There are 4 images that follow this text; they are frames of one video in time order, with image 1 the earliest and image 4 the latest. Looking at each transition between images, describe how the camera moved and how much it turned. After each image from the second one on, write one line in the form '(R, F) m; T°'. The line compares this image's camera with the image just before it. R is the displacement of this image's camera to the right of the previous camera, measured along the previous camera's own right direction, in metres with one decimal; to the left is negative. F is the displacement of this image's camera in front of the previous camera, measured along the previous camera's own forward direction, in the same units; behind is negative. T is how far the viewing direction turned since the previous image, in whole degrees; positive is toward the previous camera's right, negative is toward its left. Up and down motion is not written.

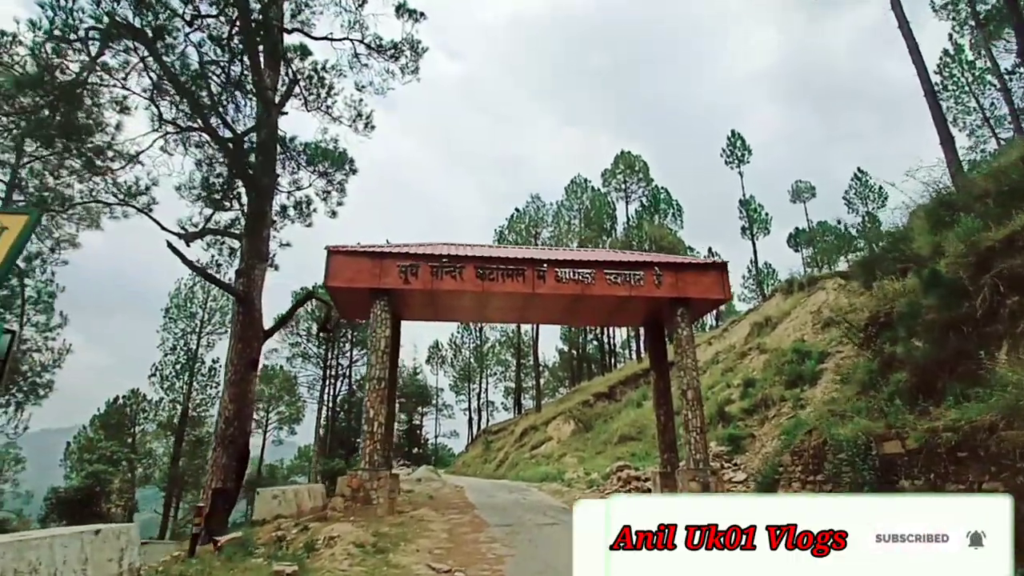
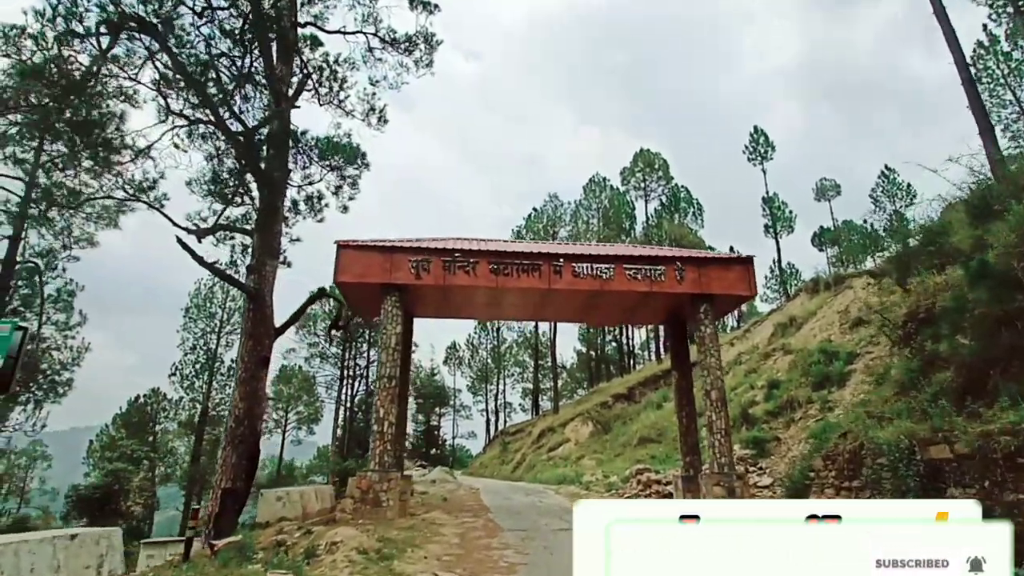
(+0.1, +0.4) m; -2°
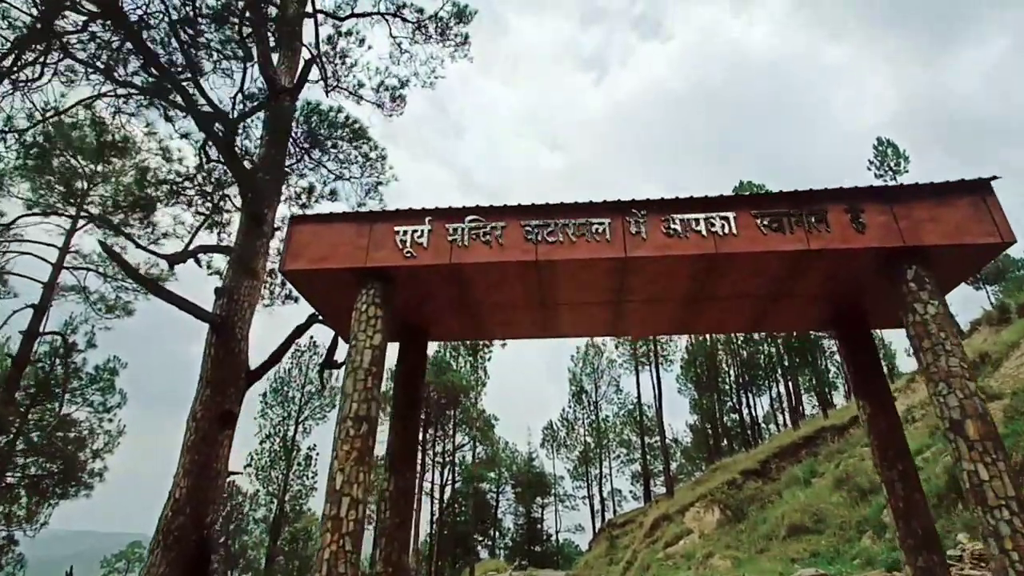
(+0.4, +4.1) m; -10°
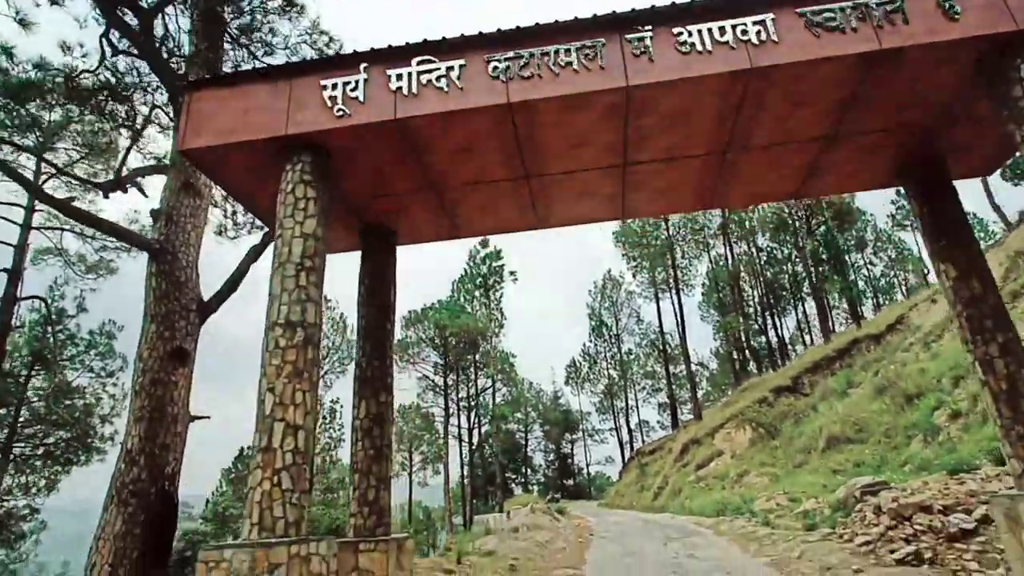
(+0.3, +1.3) m; -2°
